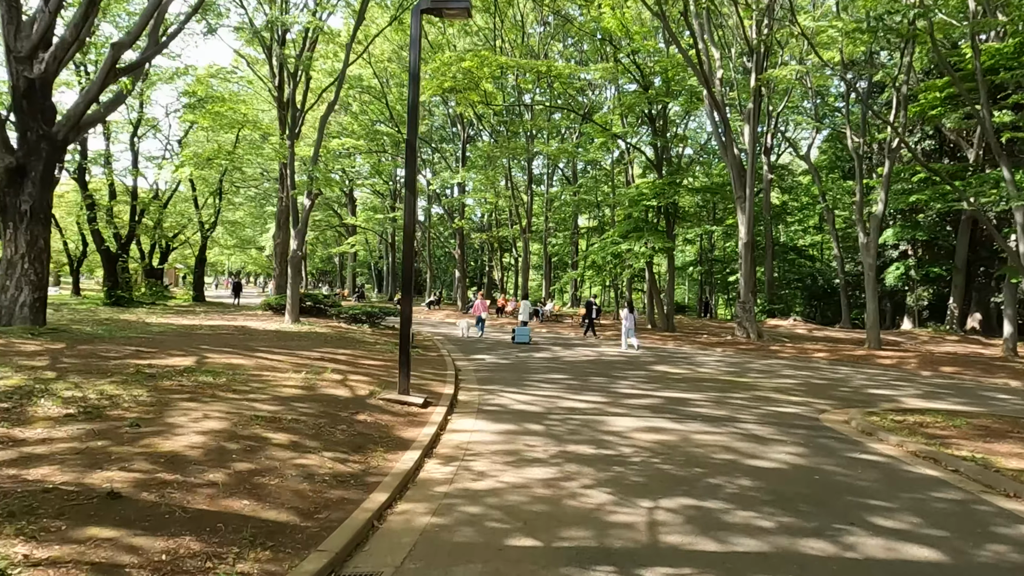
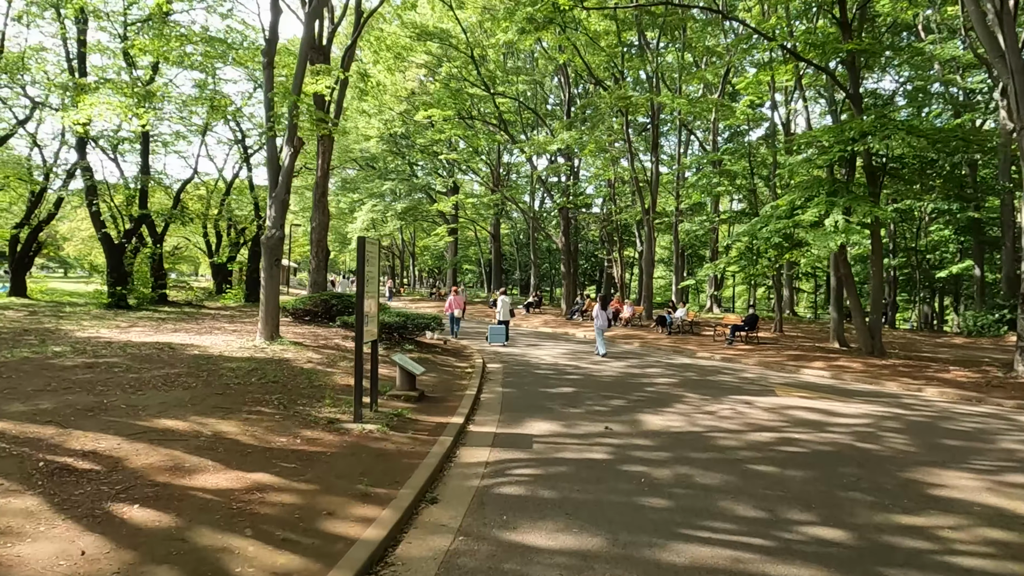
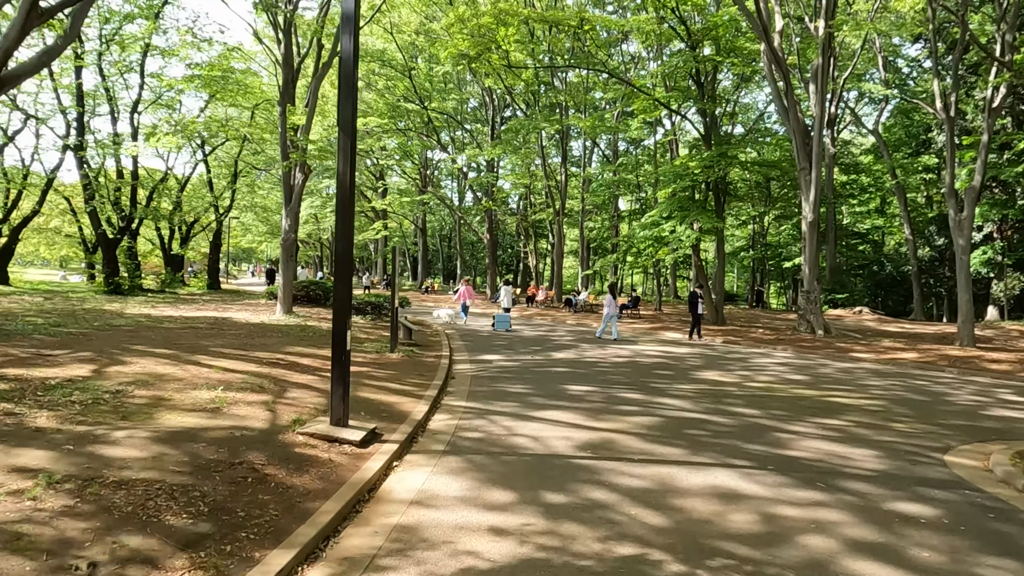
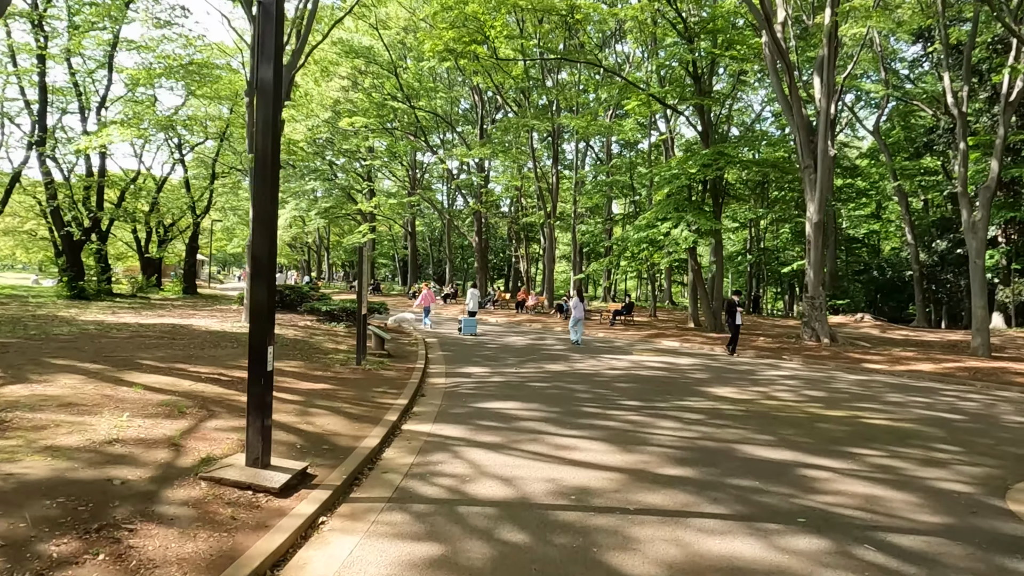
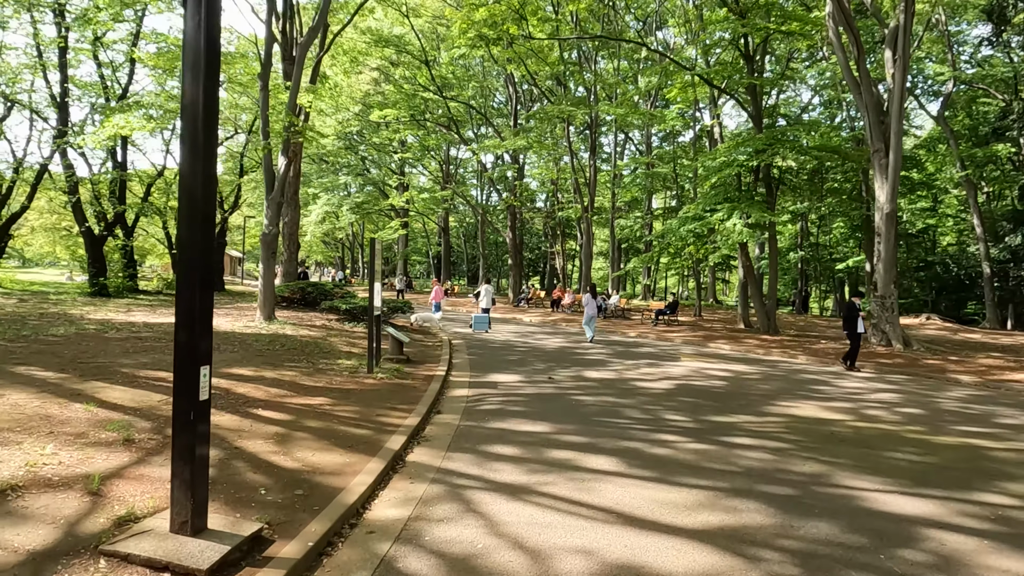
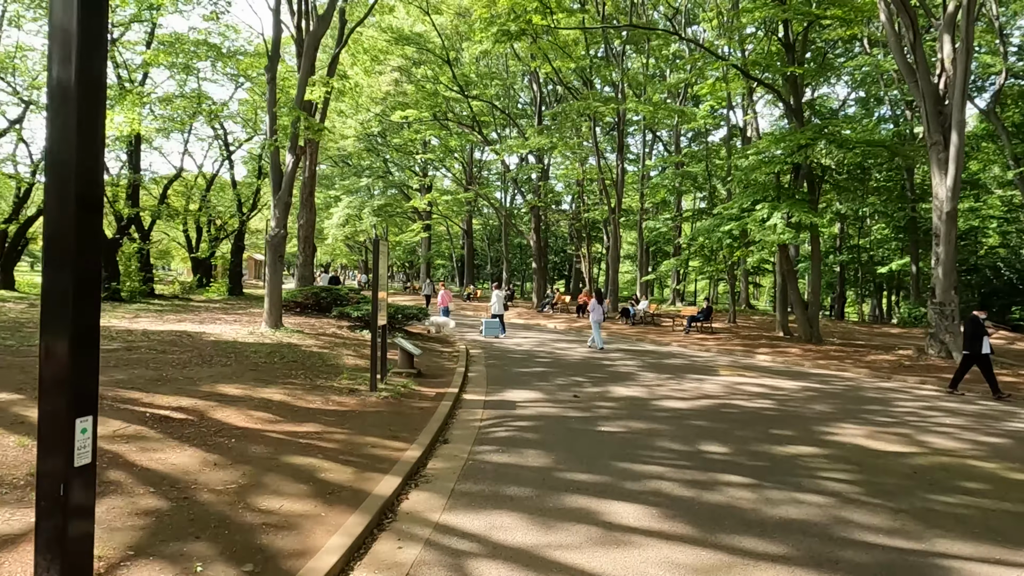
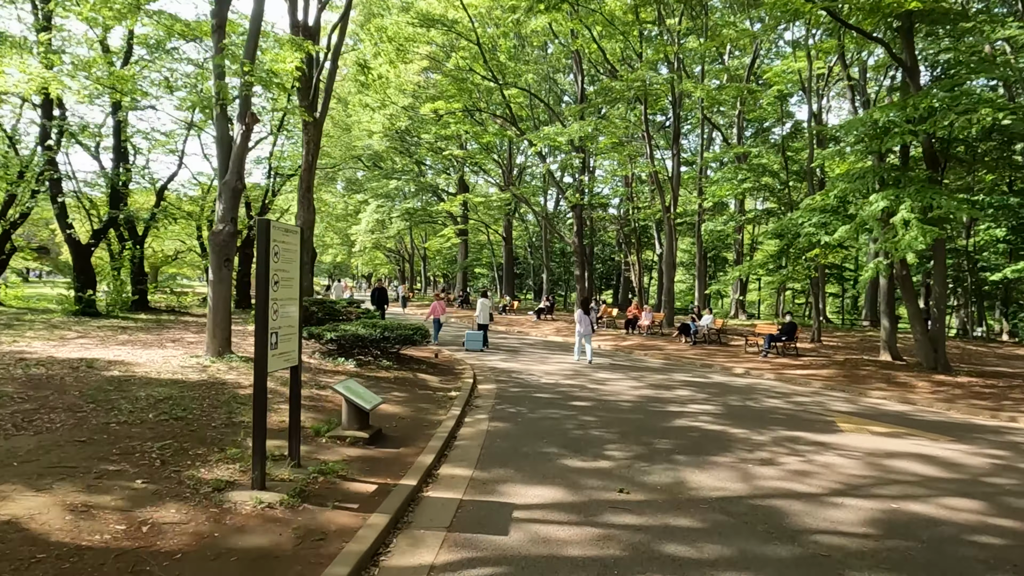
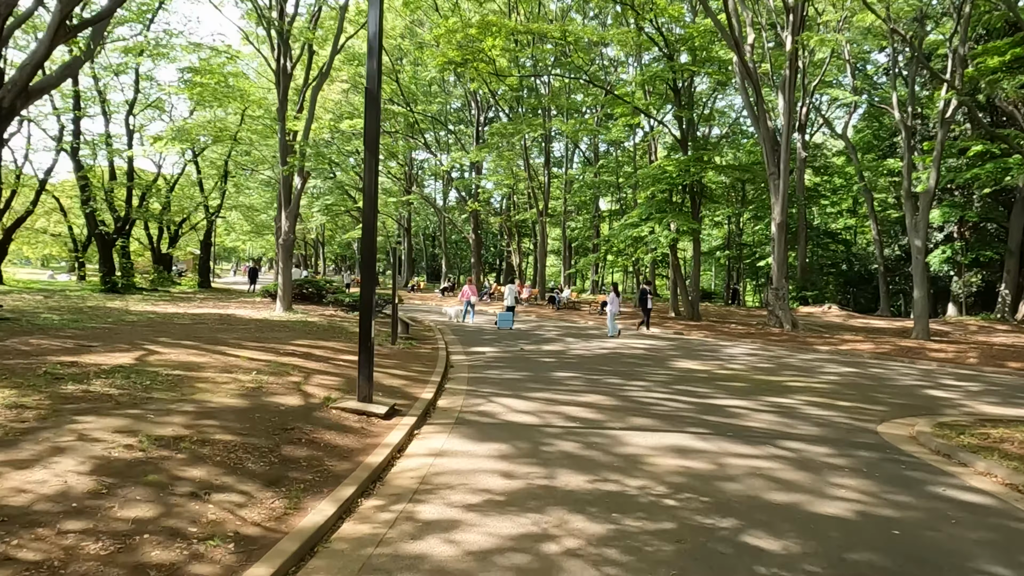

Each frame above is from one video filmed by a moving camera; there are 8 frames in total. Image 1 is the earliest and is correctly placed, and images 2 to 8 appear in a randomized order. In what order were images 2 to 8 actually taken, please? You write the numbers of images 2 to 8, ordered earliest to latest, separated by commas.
8, 3, 4, 5, 6, 2, 7
